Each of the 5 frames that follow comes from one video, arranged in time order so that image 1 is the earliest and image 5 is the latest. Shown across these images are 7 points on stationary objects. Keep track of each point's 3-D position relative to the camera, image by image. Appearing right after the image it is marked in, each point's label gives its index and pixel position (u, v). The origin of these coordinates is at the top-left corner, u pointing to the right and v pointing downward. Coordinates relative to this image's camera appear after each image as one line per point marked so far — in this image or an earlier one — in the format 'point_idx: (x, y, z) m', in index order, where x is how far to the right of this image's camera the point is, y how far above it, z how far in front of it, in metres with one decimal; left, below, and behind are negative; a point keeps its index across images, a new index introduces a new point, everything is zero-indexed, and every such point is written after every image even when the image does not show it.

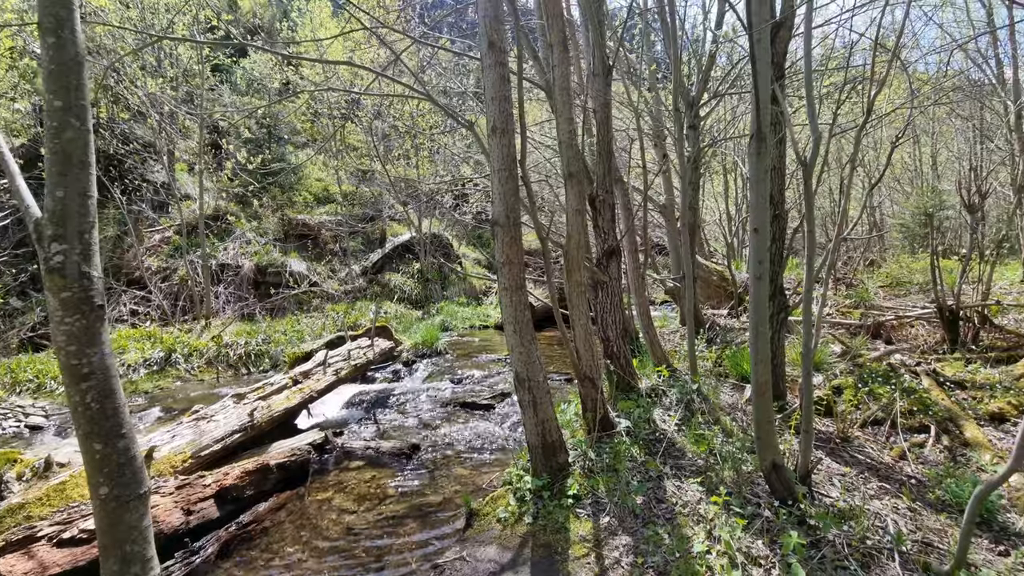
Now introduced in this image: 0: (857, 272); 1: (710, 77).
0: (+9.0, +0.4, +10.7) m
1: (+3.9, +4.2, +8.2) m
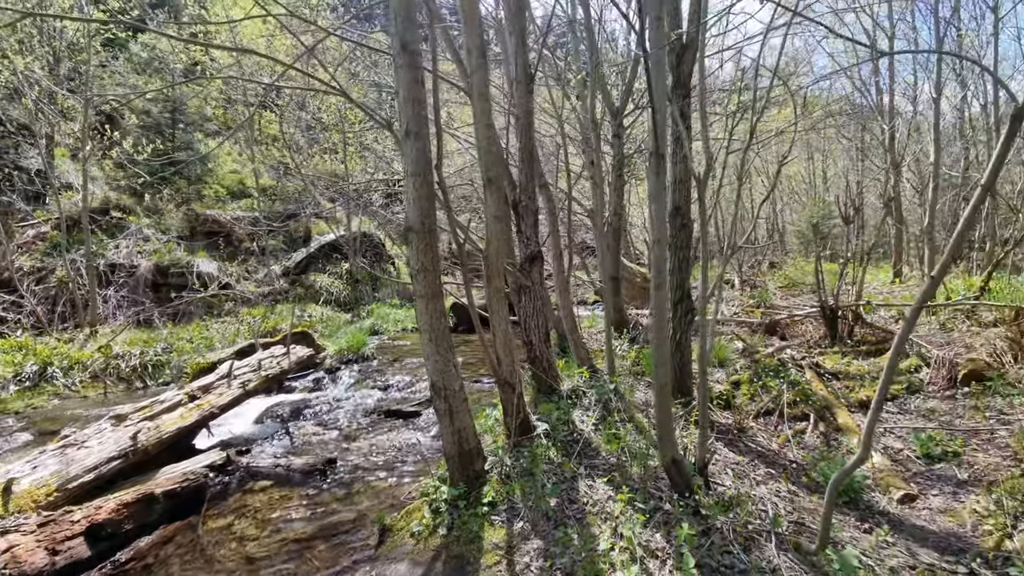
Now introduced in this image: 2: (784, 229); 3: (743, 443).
0: (+7.1, +0.4, +11.9) m
1: (+2.5, +4.1, +8.6) m
2: (+10.6, +2.3, +16.2) m
3: (+2.4, -1.6, +4.2) m
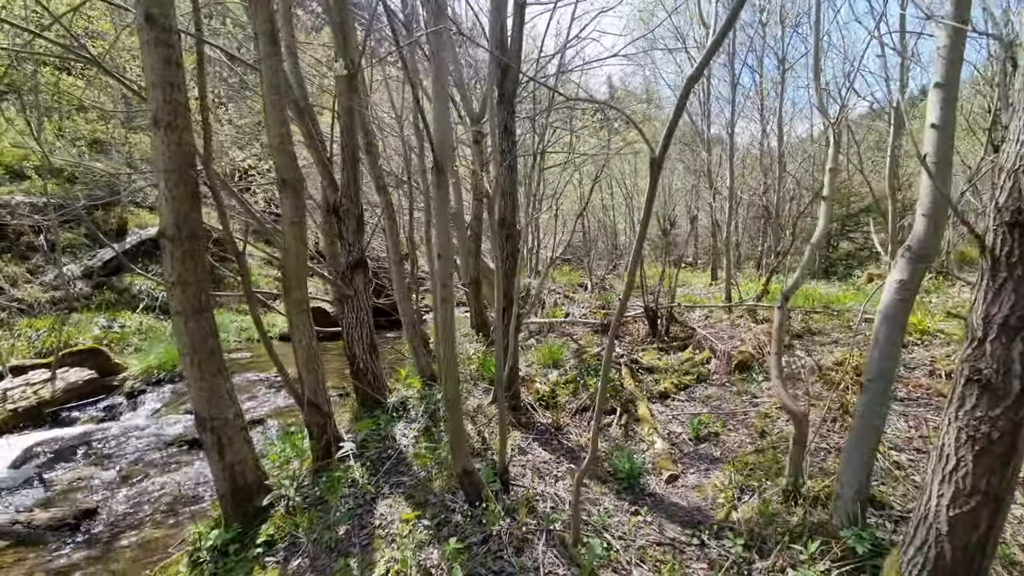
0: (+3.1, +0.3, +13.2) m
1: (-0.5, +4.0, +8.8) m
2: (+5.3, +2.3, +18.3) m
3: (+0.5, -1.7, +4.6) m
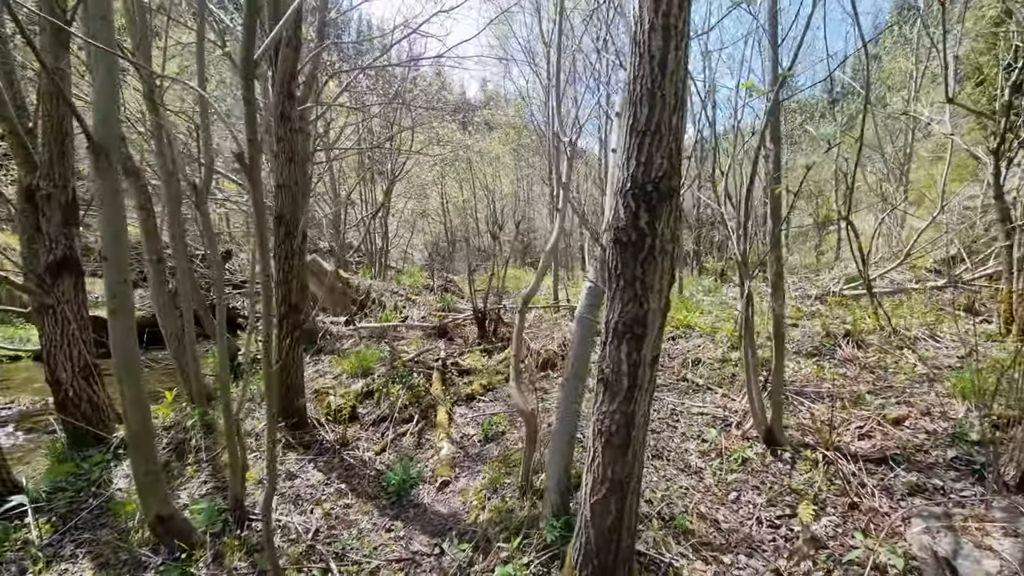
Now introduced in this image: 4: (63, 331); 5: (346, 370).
0: (-1.7, +0.3, +13.2) m
1: (-4.0, +4.0, +8.0) m
2: (-1.1, +2.2, +18.7) m
3: (-1.8, -1.7, +4.2) m
4: (-3.9, -0.4, +3.7) m
5: (-2.4, -1.2, +6.0) m
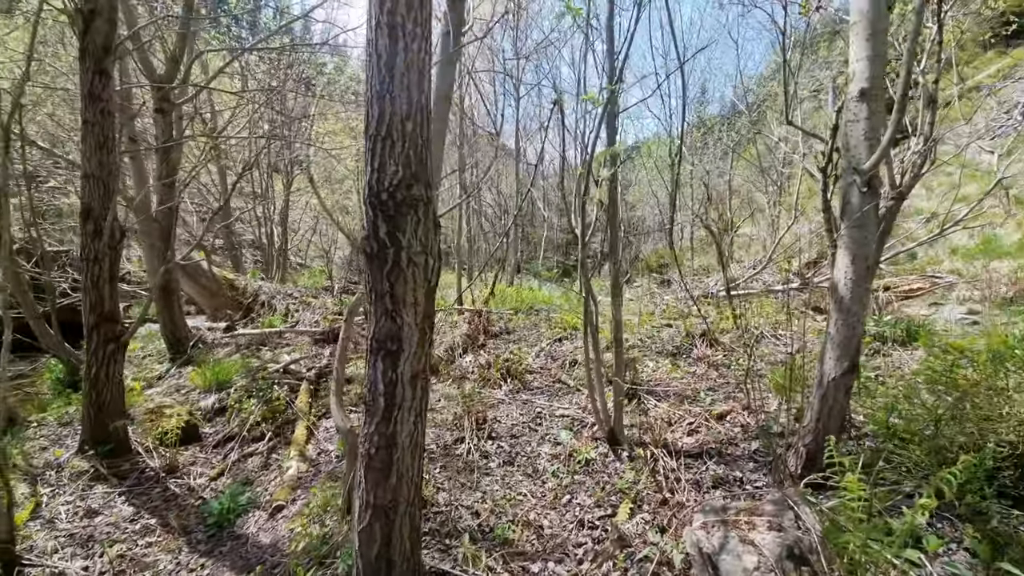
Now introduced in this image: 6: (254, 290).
0: (-4.5, +0.2, +12.6) m
1: (-6.0, +3.9, +7.1) m
2: (-4.7, +2.2, +18.2) m
3: (-3.2, -1.8, +3.7) m
4: (-5.2, -0.4, +2.9) m
5: (-4.1, -1.2, +5.4) m
6: (-6.3, -0.1, +10.1) m
